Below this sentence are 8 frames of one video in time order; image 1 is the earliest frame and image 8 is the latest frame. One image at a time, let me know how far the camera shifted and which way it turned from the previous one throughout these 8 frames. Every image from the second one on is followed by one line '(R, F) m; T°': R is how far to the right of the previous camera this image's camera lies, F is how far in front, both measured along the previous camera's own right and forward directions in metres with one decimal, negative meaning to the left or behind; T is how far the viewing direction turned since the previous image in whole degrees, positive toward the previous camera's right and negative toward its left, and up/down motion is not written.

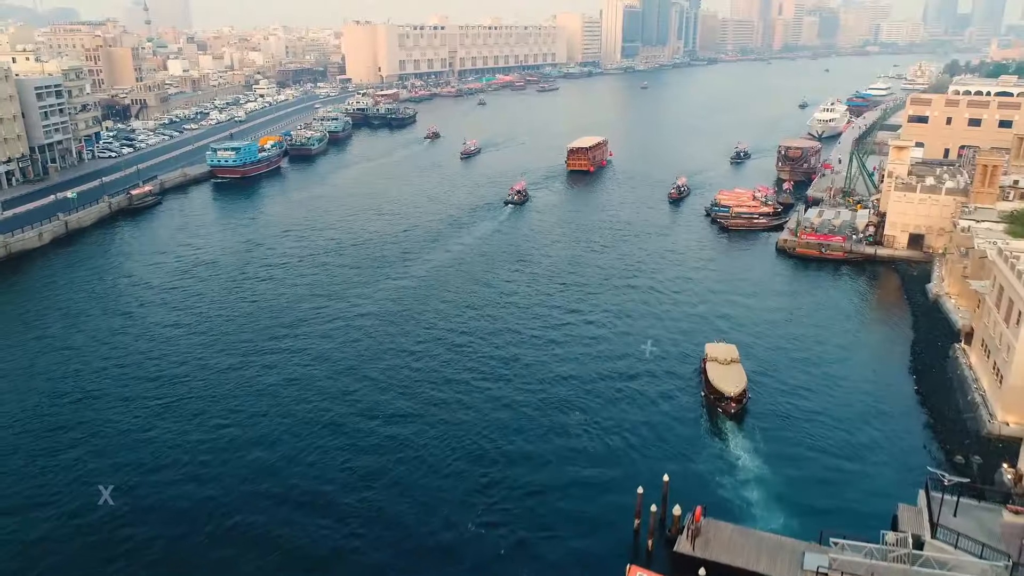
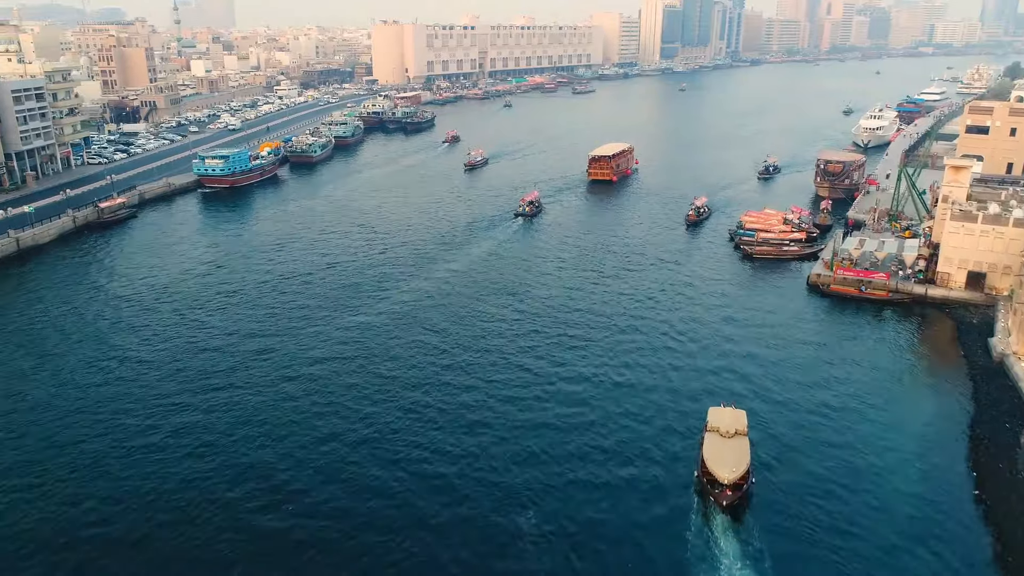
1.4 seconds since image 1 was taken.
(+3.3, +7.2) m; -3°
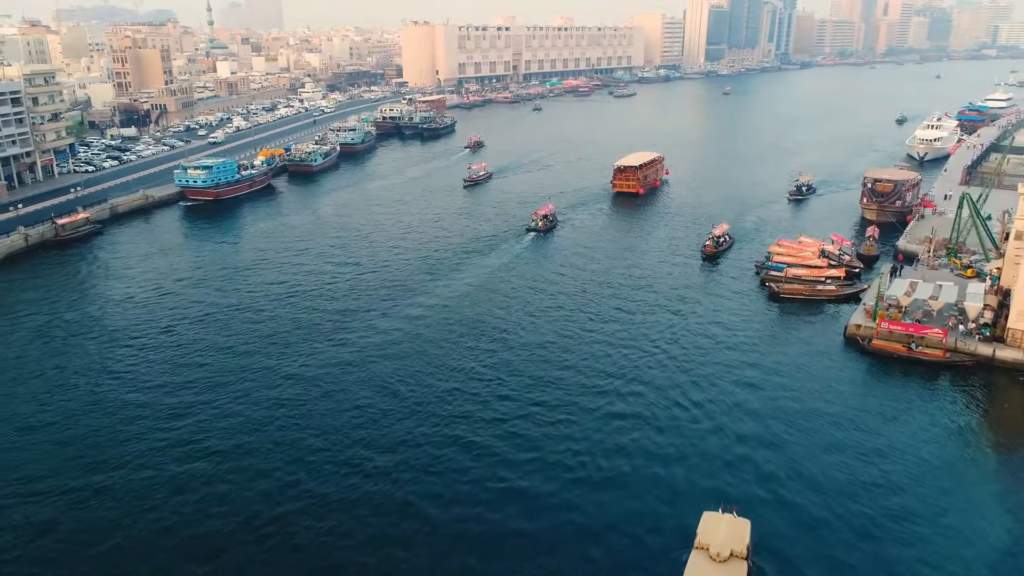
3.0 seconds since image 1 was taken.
(+3.6, +7.6) m; -3°
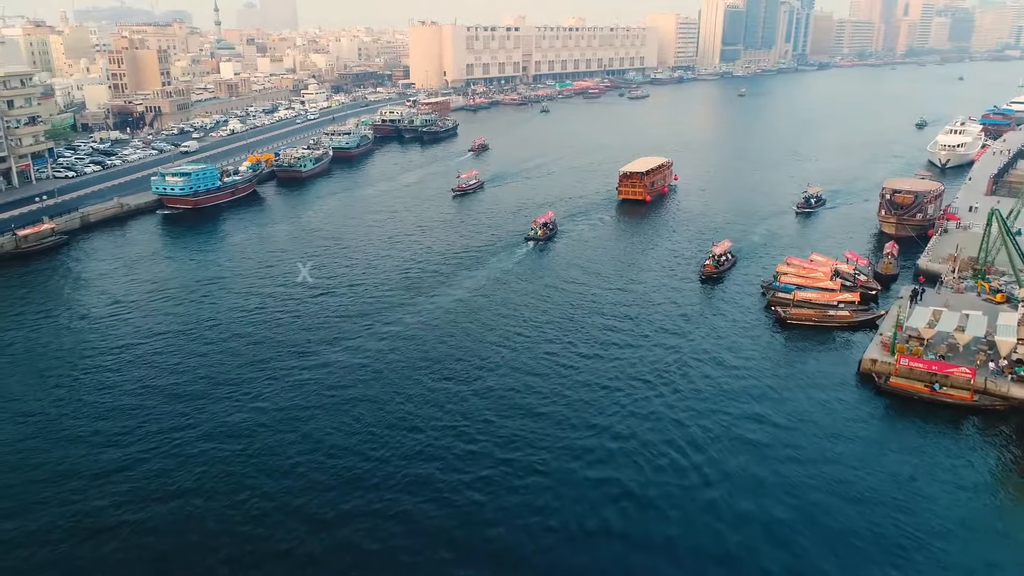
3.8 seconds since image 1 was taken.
(+1.9, +4.0) m; -1°
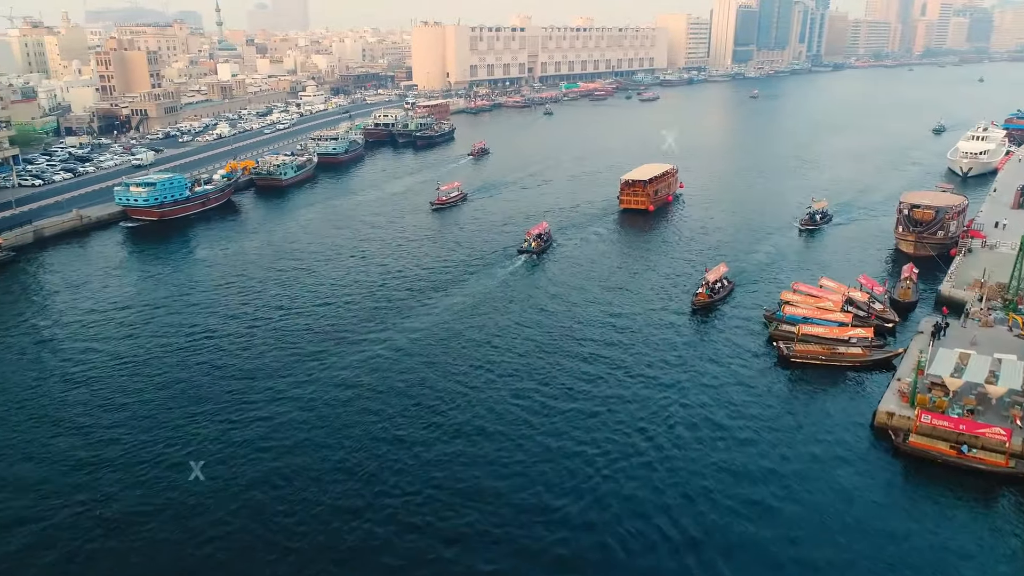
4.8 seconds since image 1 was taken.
(+2.2, +4.8) m; -1°
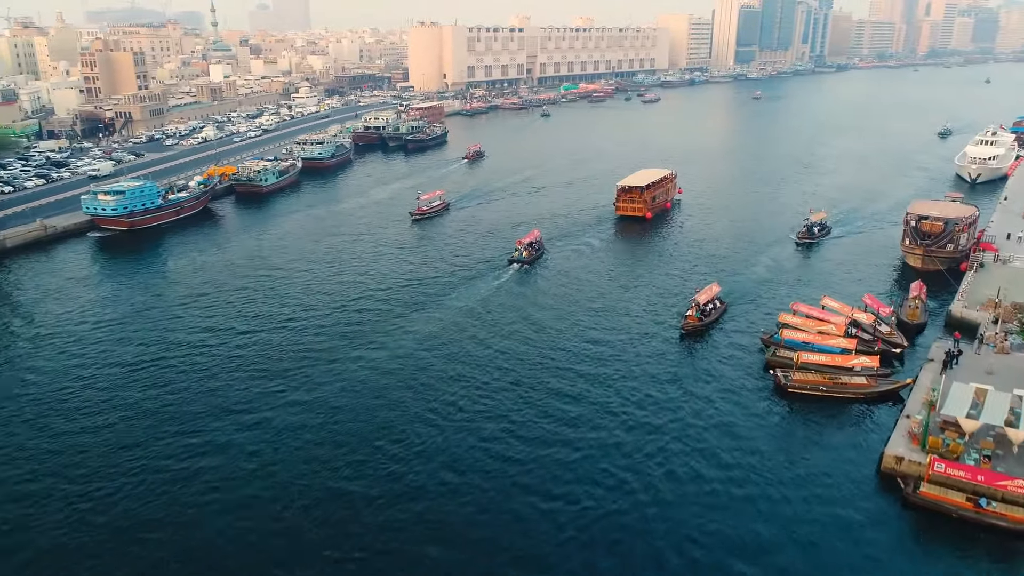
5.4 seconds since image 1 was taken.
(+1.3, +3.1) m; 0°
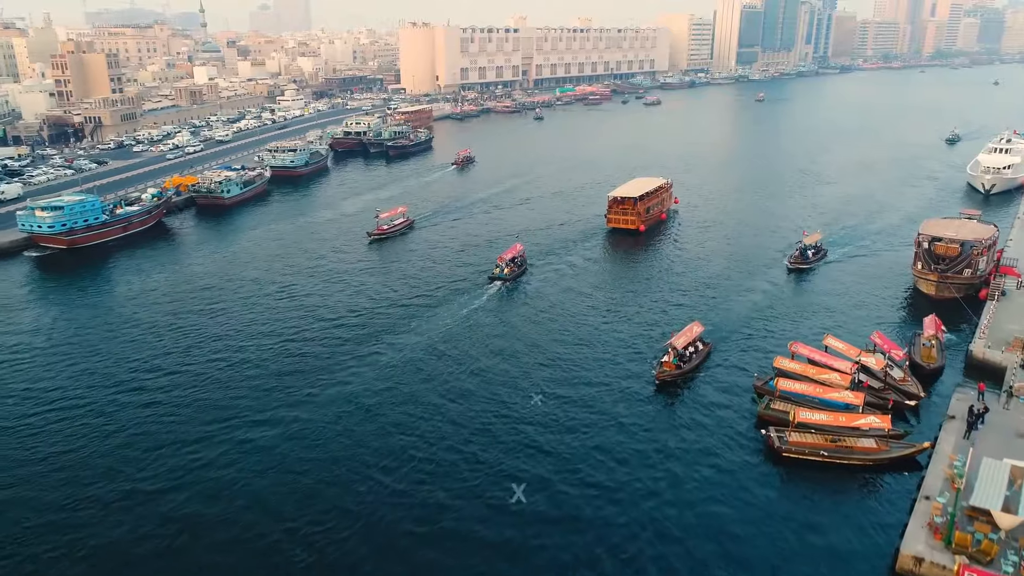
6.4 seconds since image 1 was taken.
(+2.1, +5.2) m; 0°
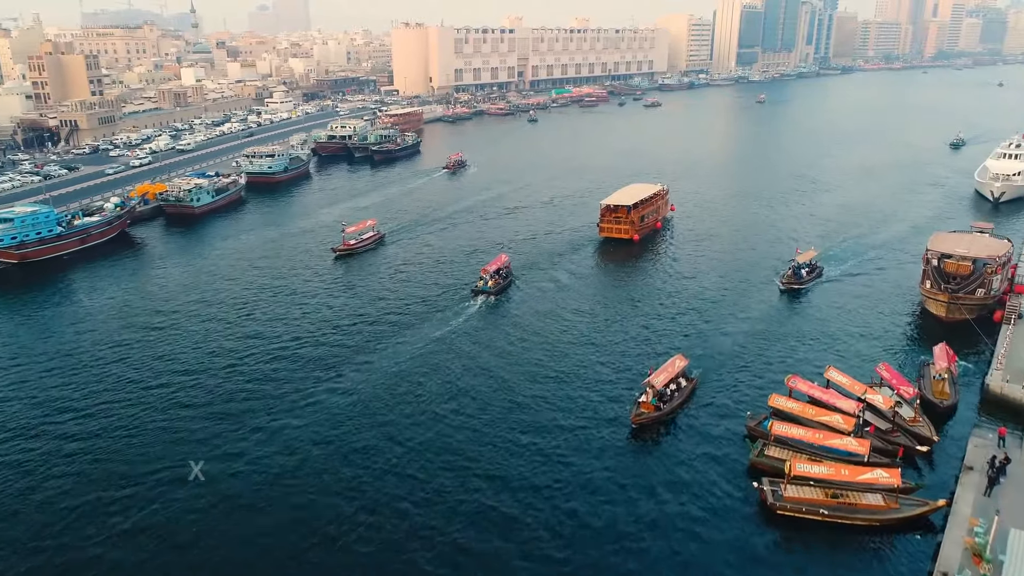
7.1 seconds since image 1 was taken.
(+1.4, +3.5) m; 0°
